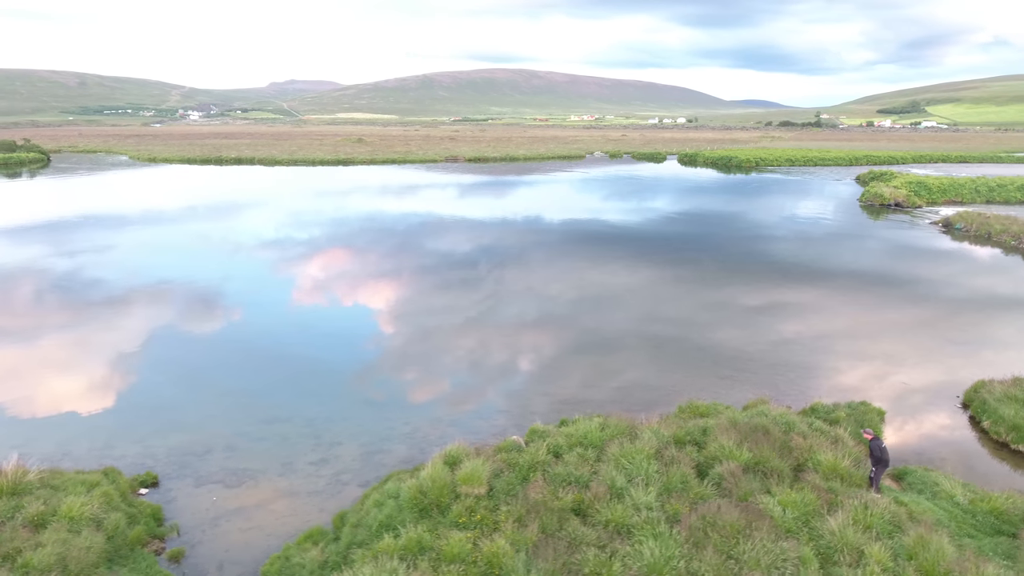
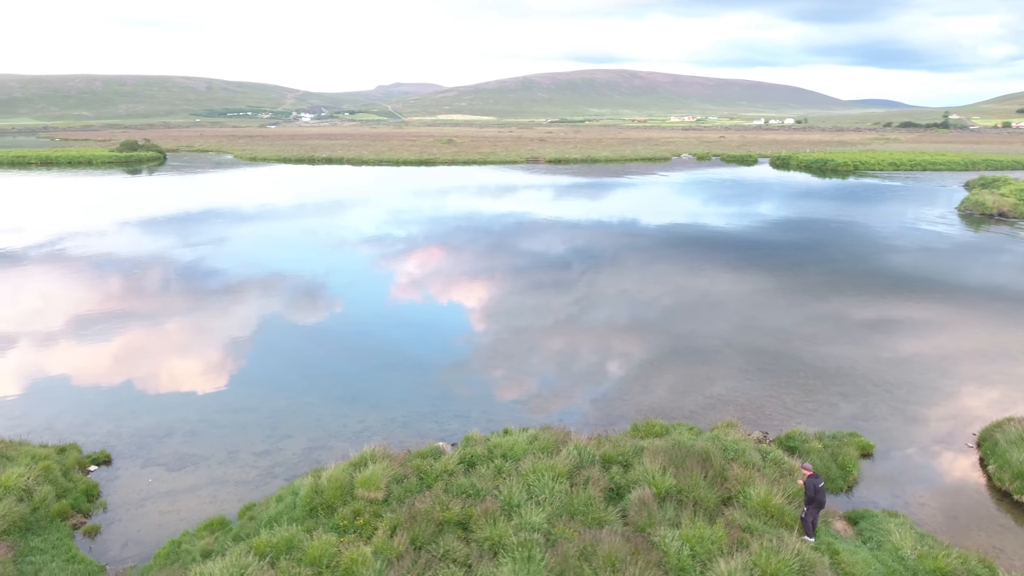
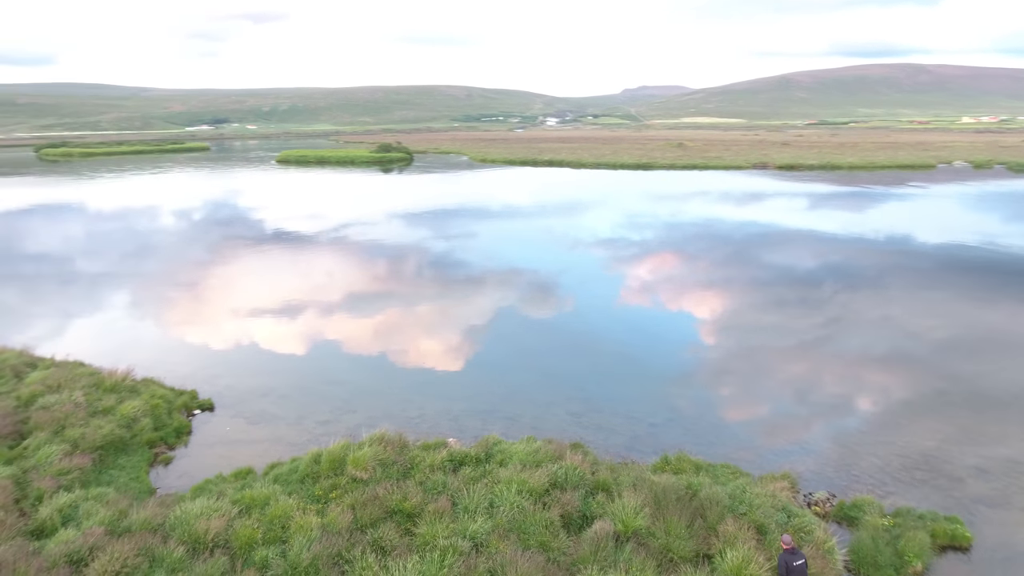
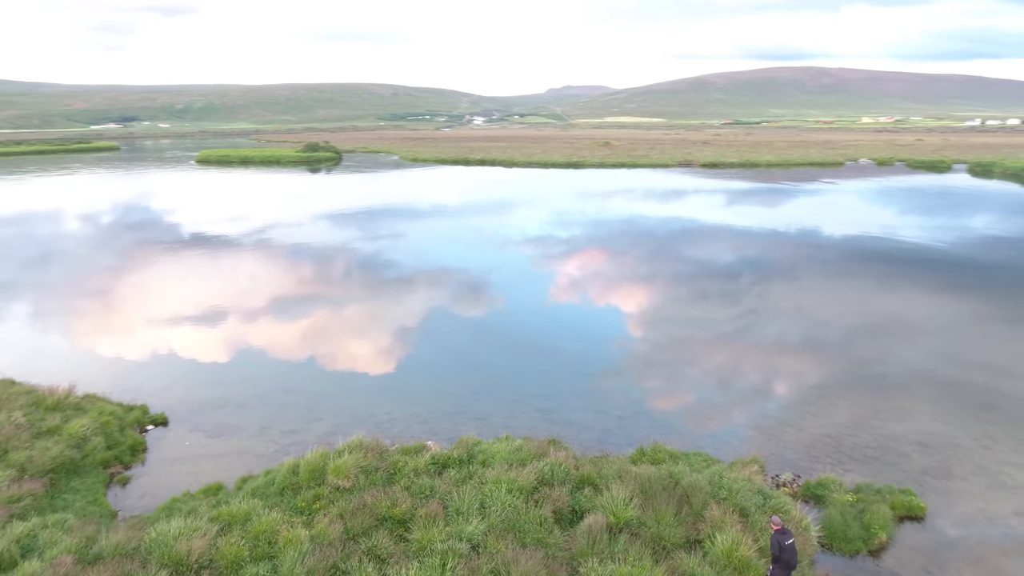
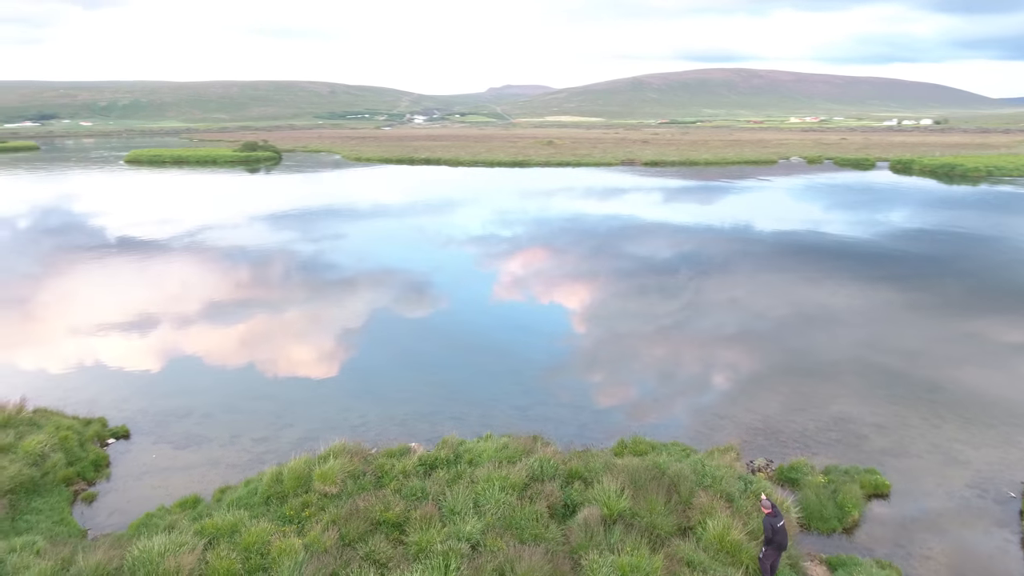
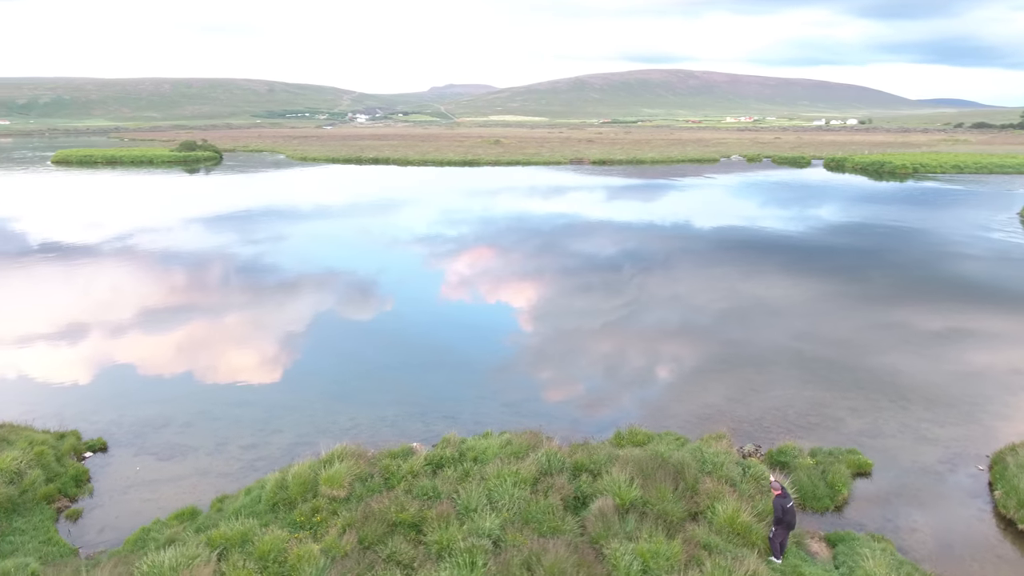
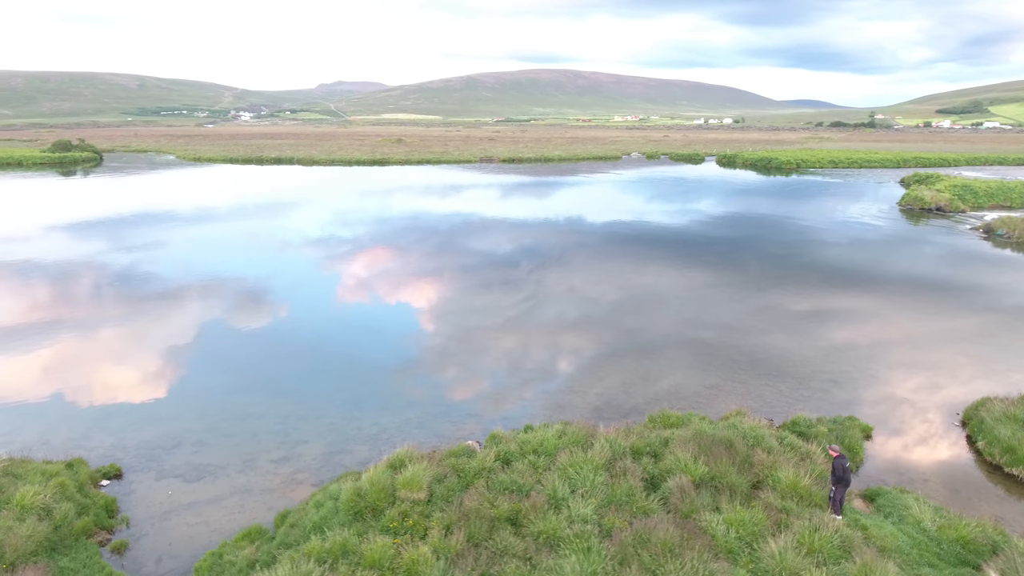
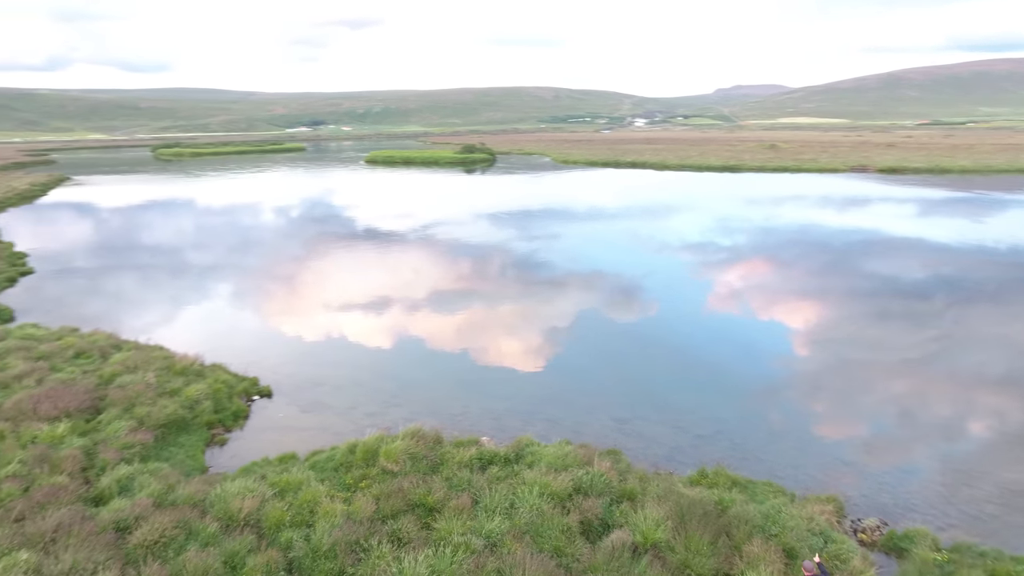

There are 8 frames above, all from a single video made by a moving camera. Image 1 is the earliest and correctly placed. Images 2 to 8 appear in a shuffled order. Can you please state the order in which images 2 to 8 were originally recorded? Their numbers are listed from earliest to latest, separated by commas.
7, 2, 6, 5, 4, 3, 8
